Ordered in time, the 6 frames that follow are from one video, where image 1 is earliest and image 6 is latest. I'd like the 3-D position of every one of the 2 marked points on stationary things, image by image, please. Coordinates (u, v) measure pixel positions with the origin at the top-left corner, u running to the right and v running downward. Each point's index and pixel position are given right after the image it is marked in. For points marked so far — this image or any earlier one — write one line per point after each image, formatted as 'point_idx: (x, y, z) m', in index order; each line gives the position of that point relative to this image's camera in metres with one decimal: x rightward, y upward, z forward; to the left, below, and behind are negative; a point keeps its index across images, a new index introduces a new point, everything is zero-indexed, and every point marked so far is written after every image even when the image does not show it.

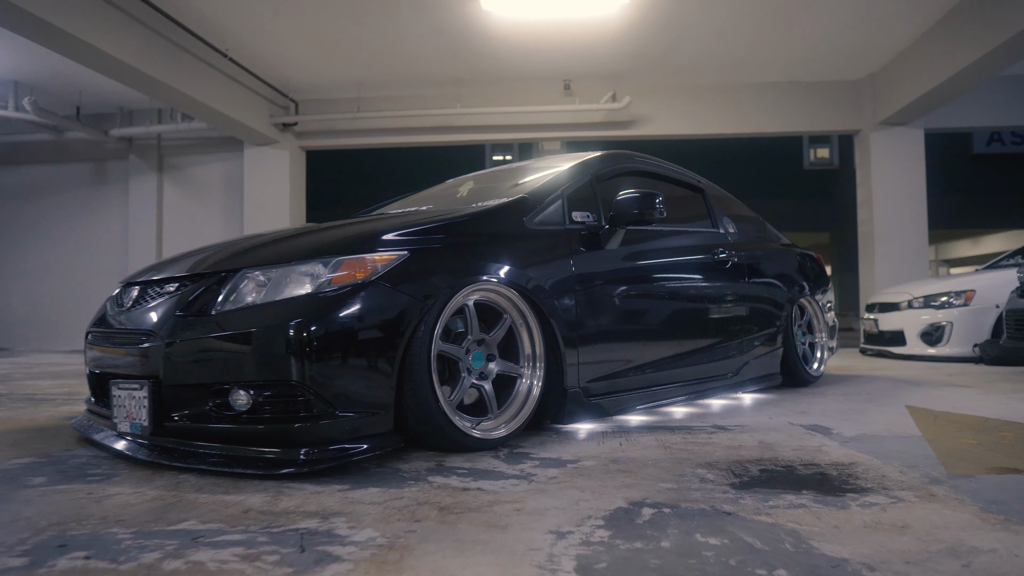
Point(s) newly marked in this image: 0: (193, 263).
0: (-0.8, +0.1, +2.0) m
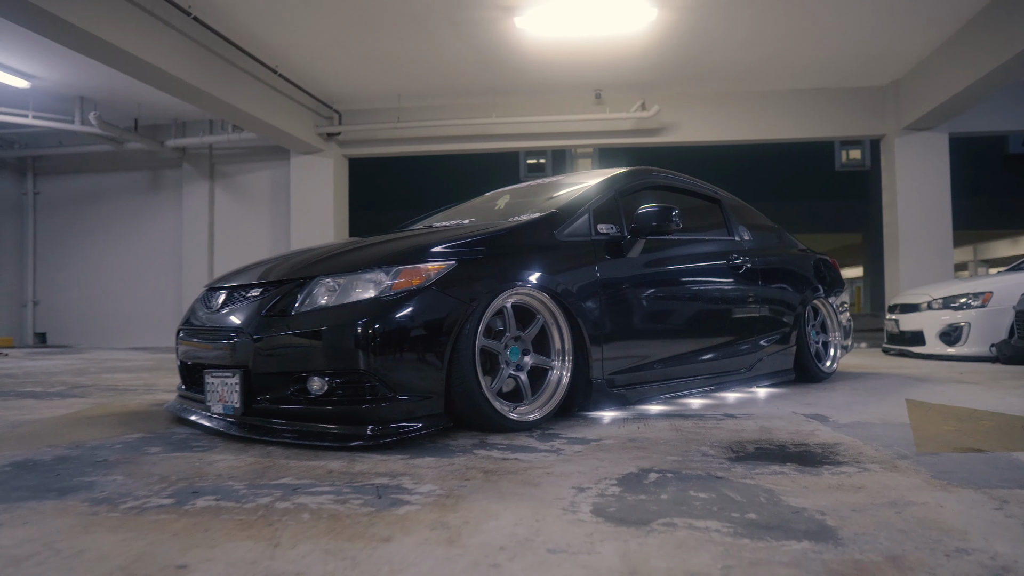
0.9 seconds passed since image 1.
0: (-0.7, +0.1, +2.3) m
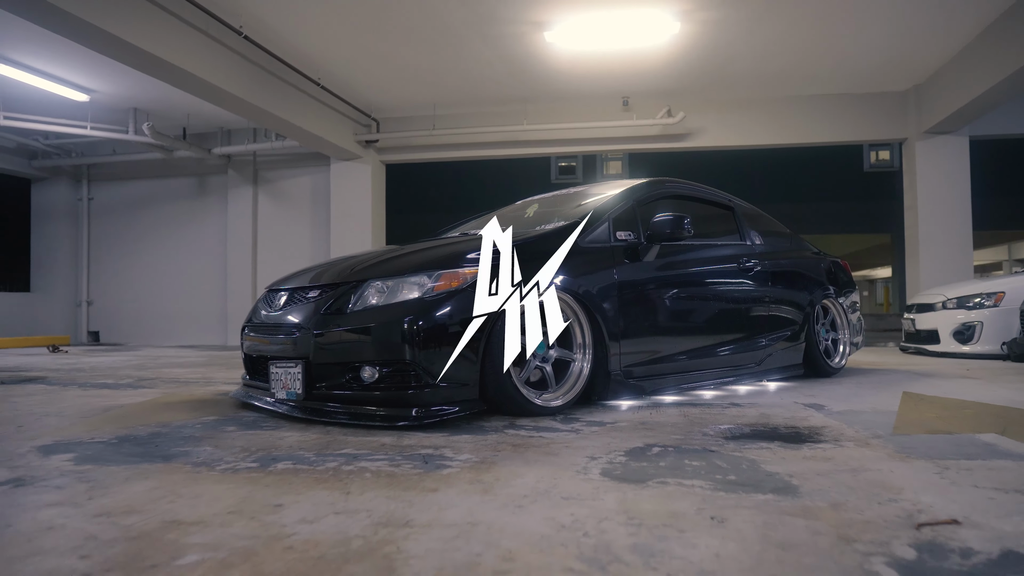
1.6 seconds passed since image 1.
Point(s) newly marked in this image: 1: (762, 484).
0: (-0.6, 0.0, +2.7) m
1: (+0.5, -0.4, +1.6) m
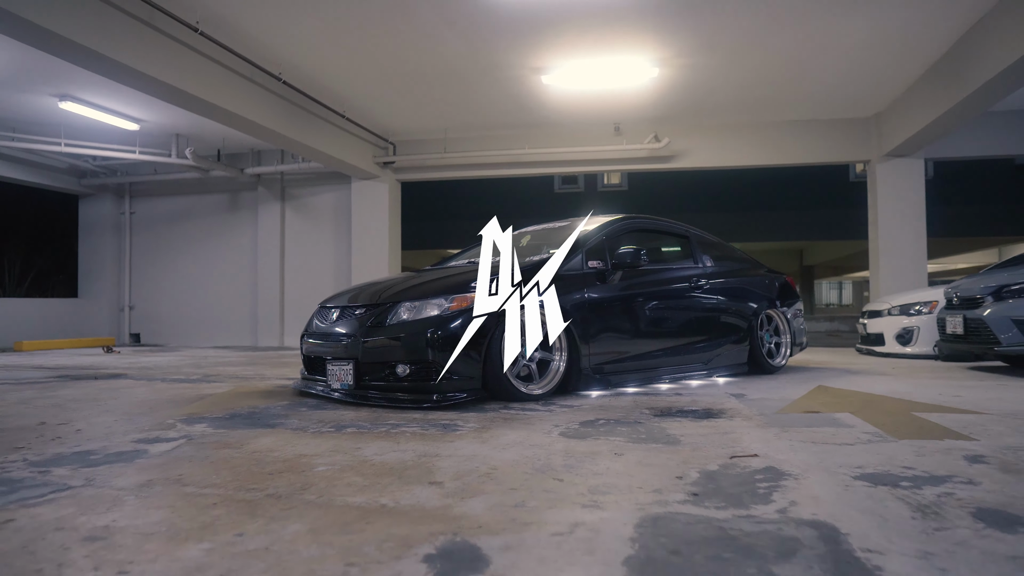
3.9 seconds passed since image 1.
0: (-0.6, 0.0, +3.6) m
1: (+0.4, -0.4, +2.4) m
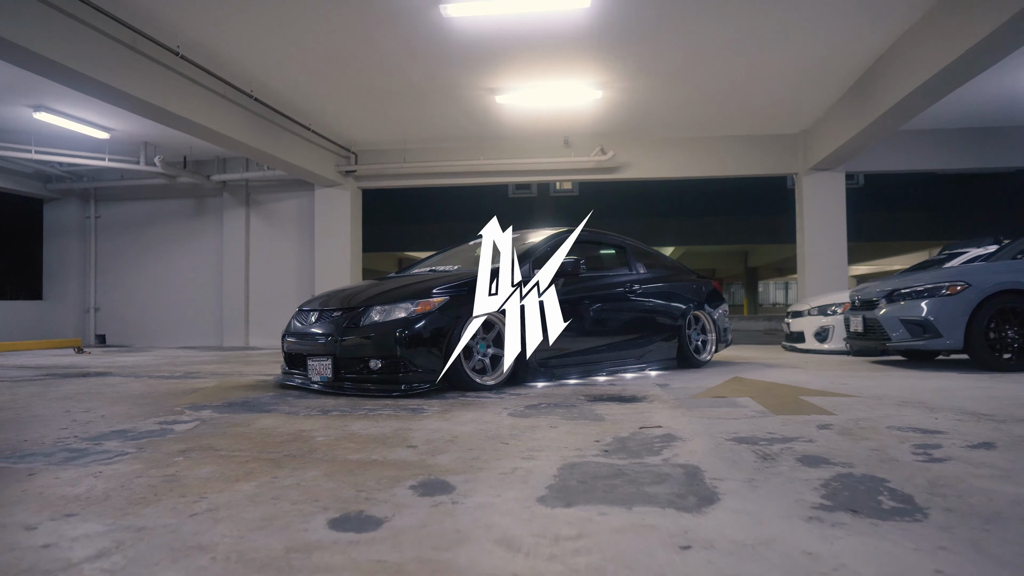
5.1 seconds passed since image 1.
0: (-0.8, -0.1, +4.1) m
1: (+0.3, -0.5, +3.0) m
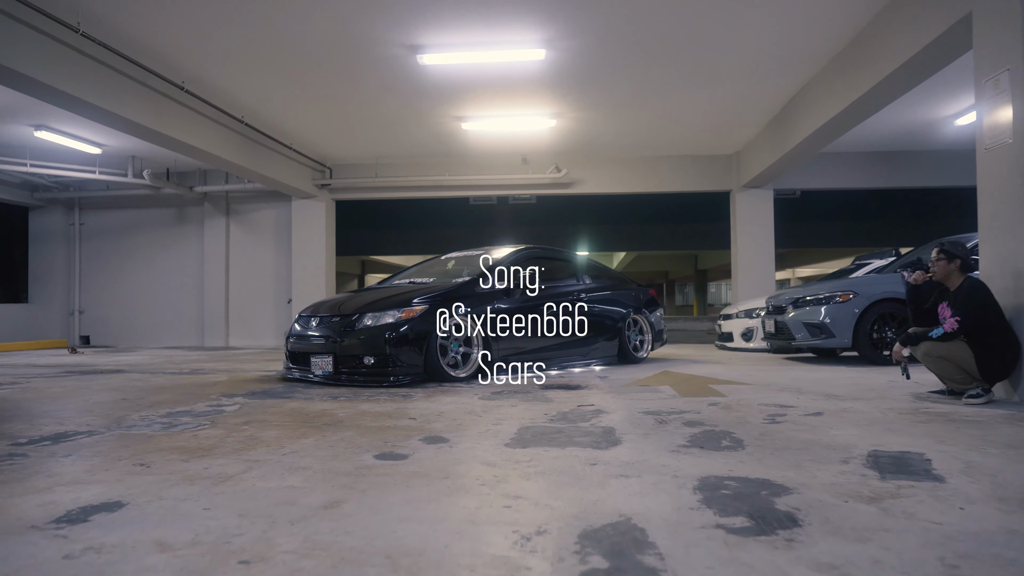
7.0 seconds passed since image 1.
0: (-1.0, -0.1, +4.9) m
1: (+0.1, -0.5, +3.9) m
